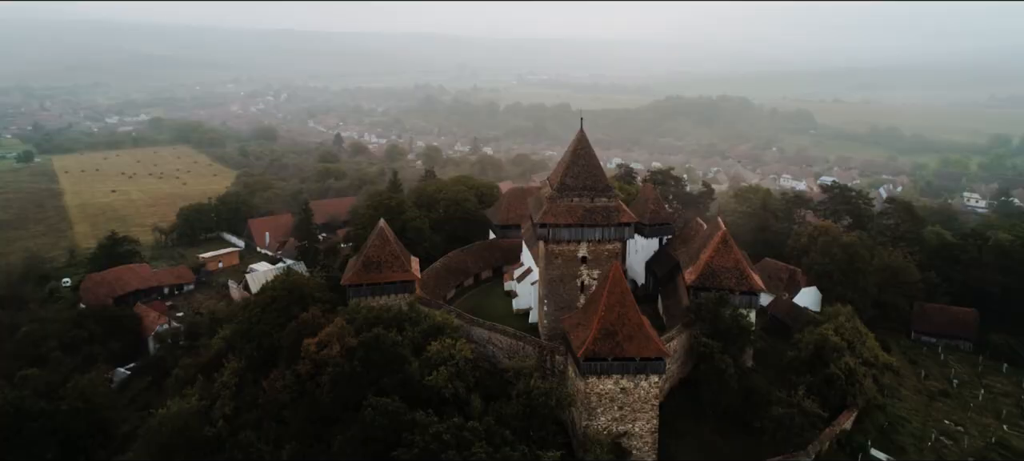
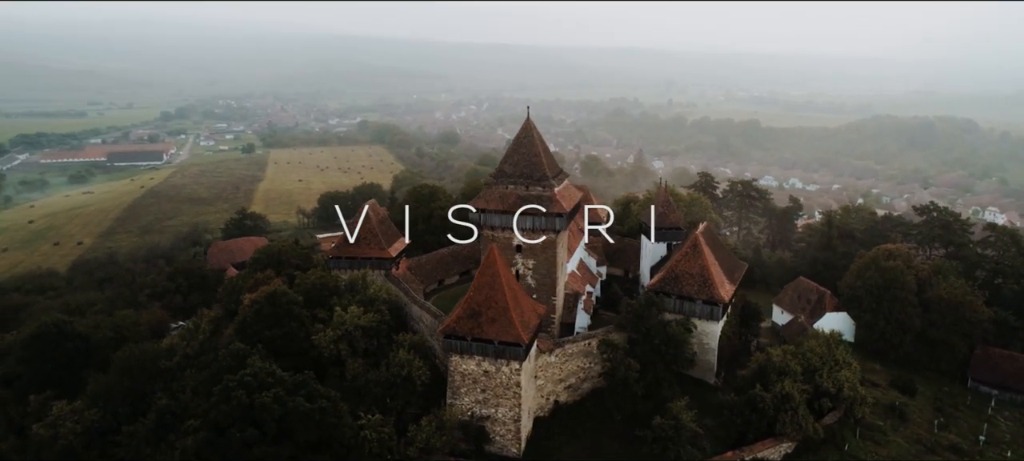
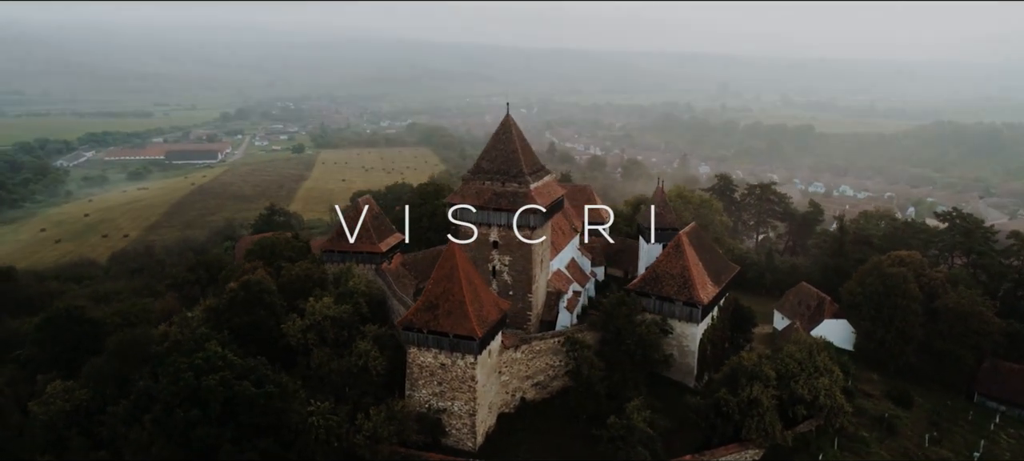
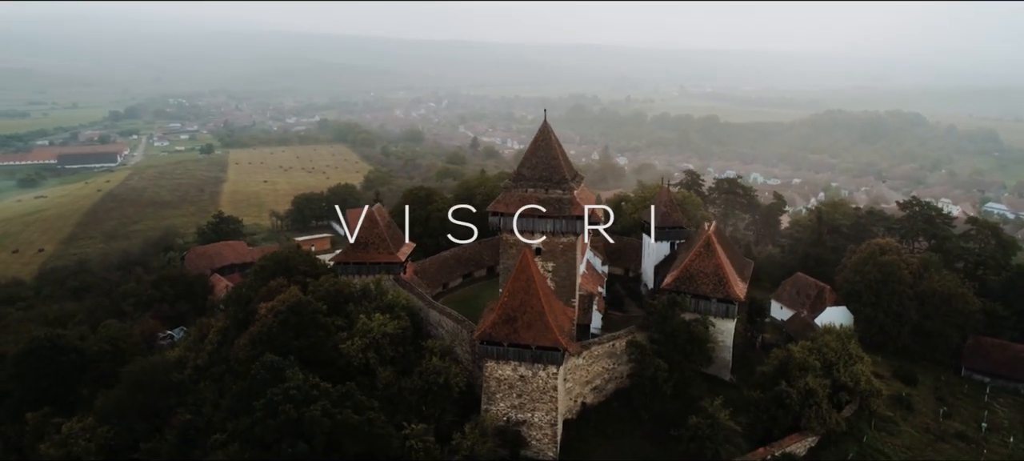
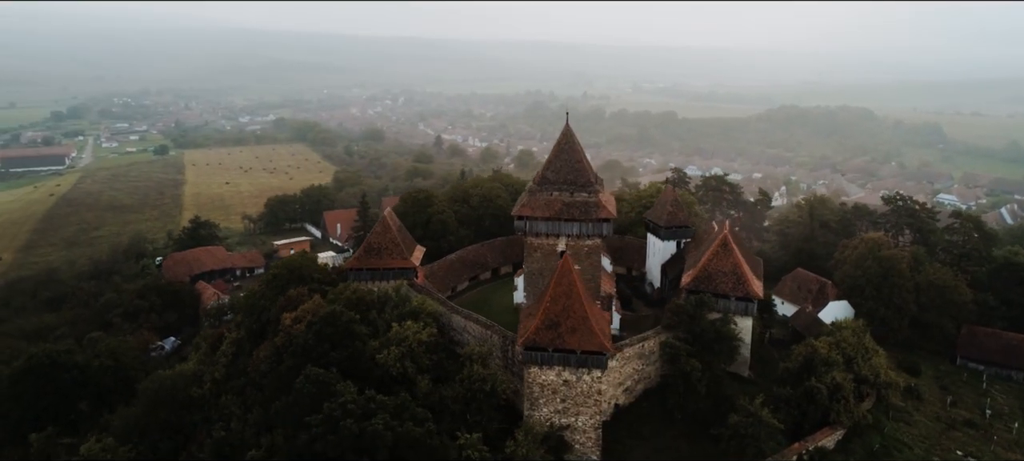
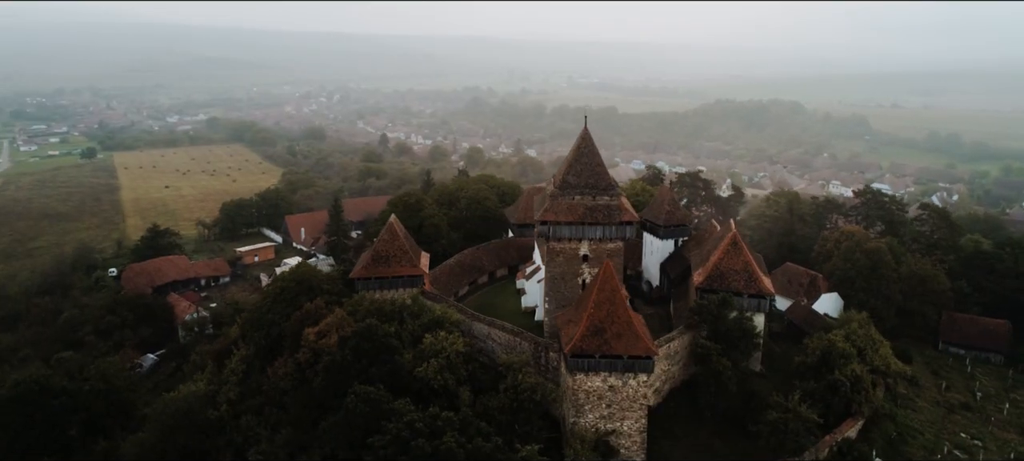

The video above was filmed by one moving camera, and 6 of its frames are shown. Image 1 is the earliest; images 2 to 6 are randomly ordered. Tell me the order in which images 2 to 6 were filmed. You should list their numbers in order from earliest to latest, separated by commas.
6, 5, 4, 2, 3
